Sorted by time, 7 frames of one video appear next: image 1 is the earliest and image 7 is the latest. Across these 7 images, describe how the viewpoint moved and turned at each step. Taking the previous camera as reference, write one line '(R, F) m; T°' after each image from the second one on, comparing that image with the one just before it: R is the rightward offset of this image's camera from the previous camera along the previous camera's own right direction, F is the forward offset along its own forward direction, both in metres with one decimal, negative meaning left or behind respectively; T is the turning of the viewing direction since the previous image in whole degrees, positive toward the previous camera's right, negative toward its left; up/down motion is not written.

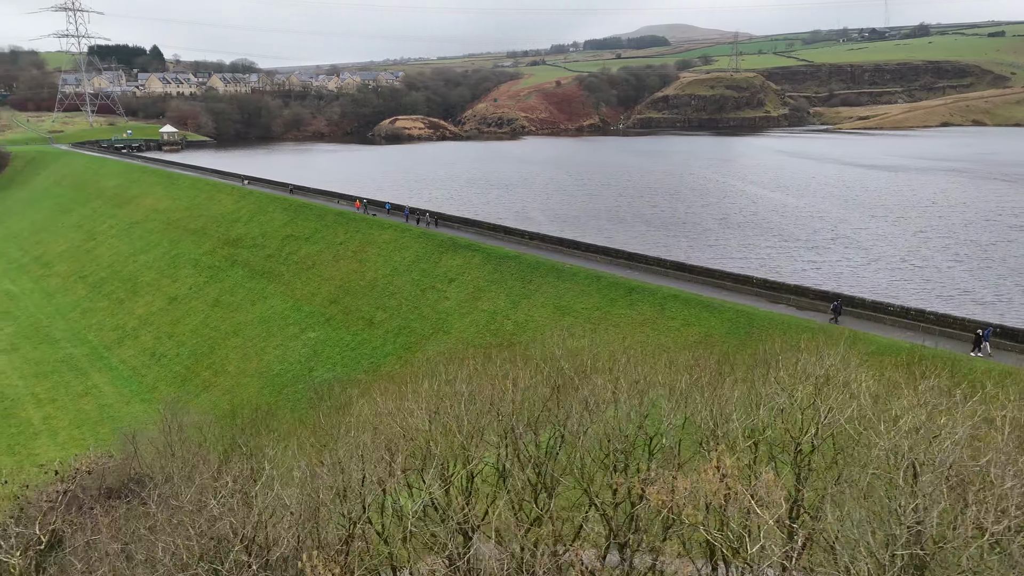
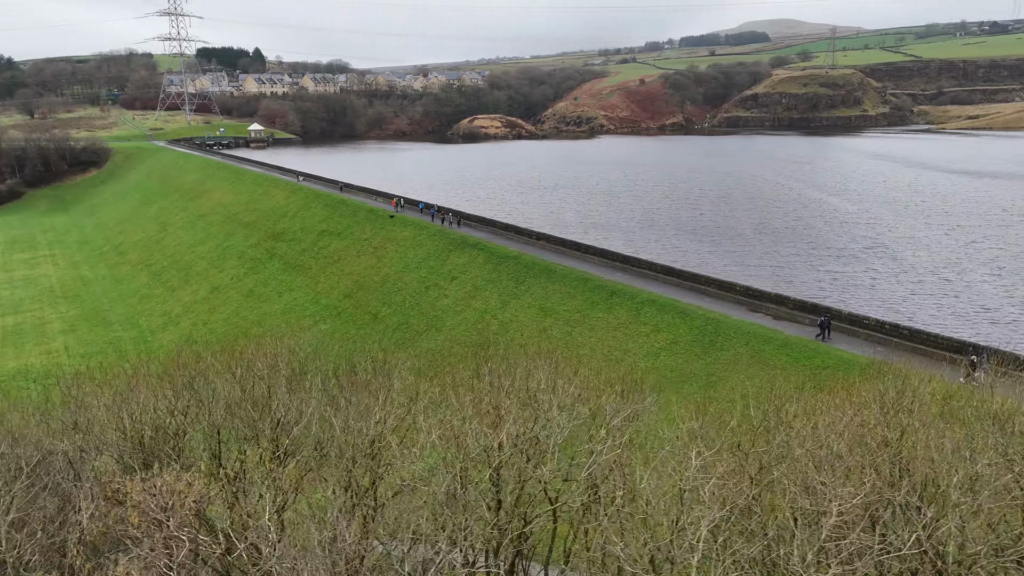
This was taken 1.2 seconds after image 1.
(+4.1, +0.1) m; -7°
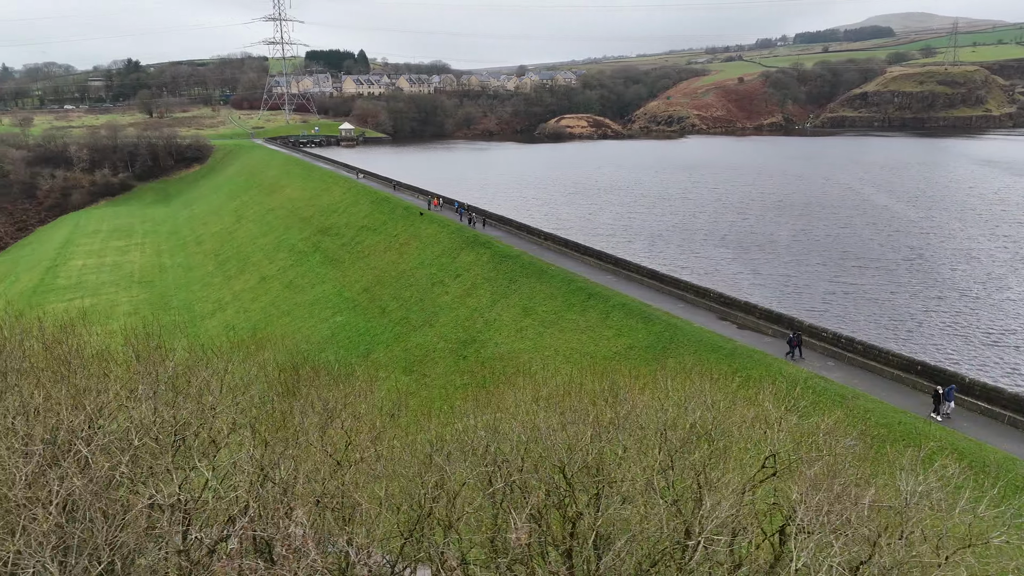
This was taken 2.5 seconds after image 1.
(+4.6, 0.0) m; -8°
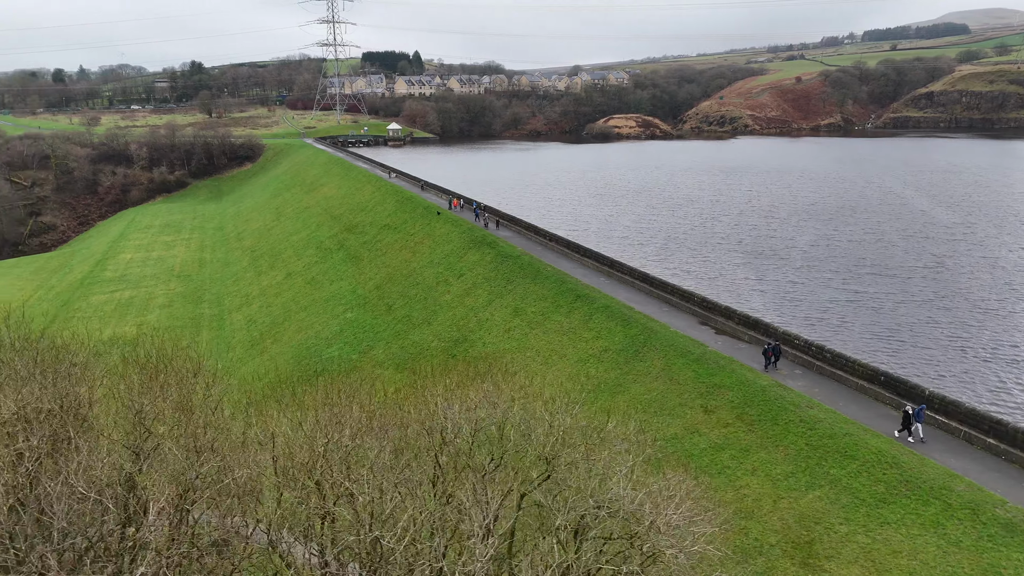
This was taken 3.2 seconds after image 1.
(+2.5, -0.1) m; -4°
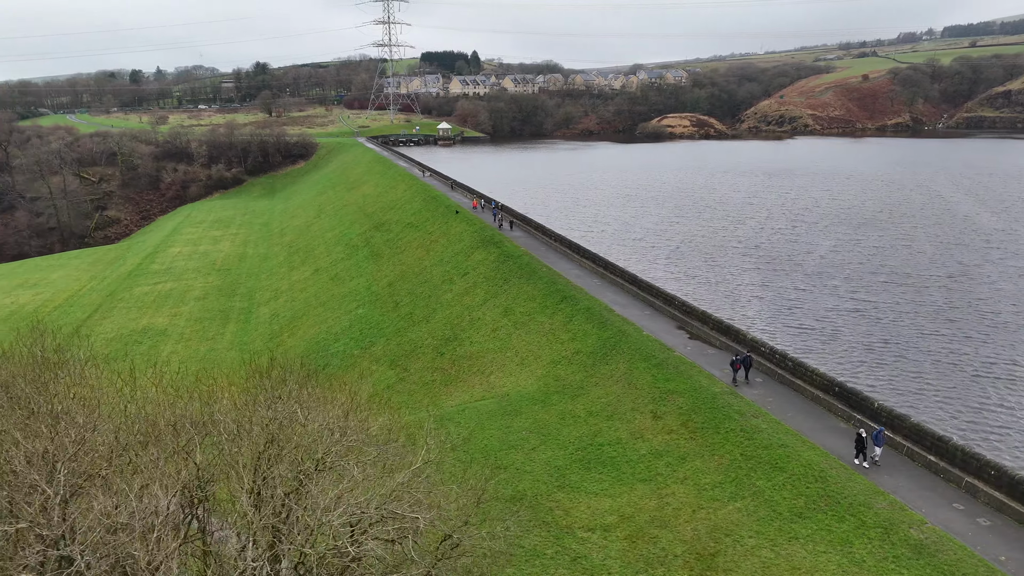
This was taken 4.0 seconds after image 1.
(+2.8, 0.0) m; -5°
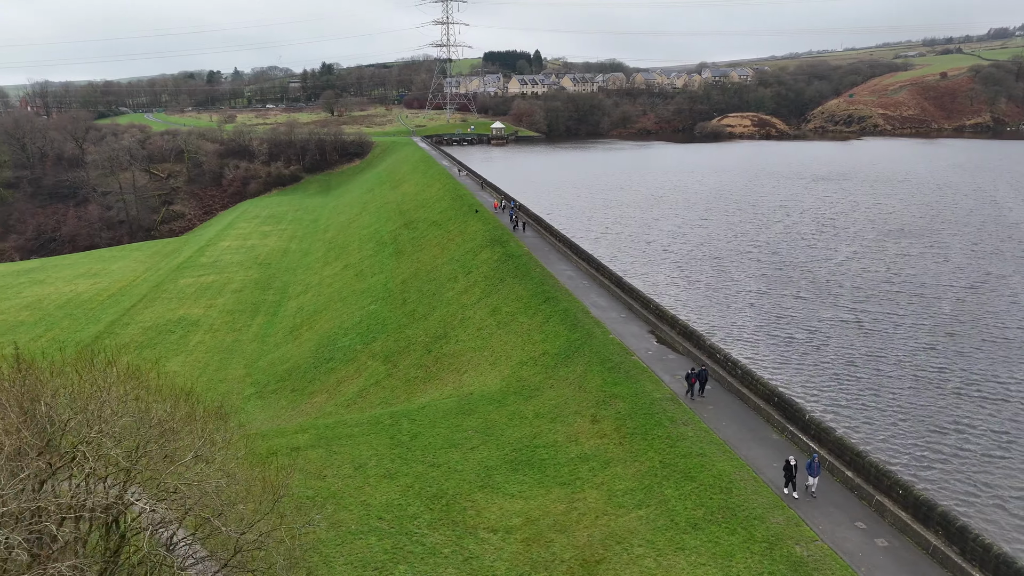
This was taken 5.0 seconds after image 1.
(+3.1, 0.0) m; -5°
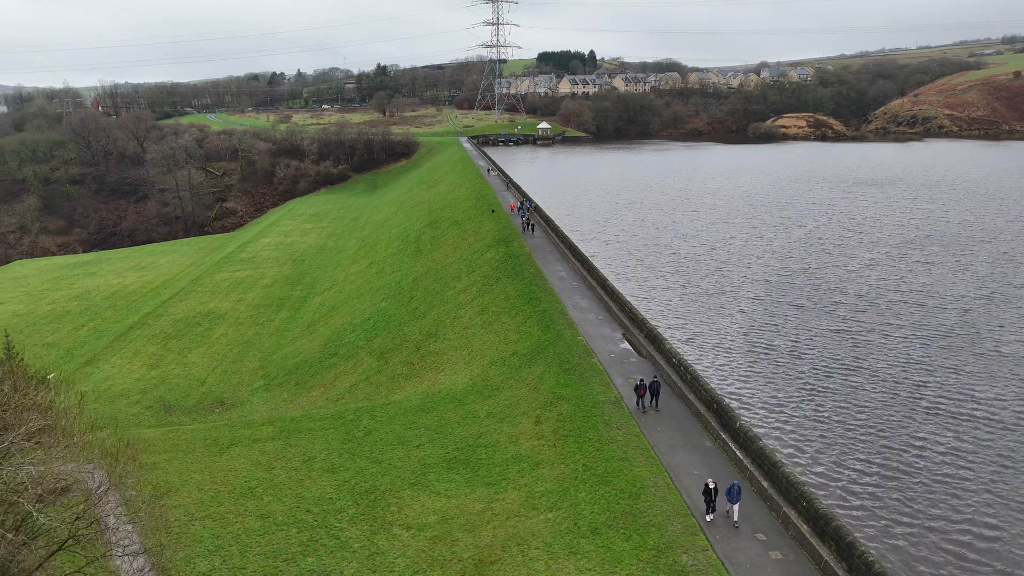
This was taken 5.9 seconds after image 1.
(+2.7, 0.0) m; -5°
